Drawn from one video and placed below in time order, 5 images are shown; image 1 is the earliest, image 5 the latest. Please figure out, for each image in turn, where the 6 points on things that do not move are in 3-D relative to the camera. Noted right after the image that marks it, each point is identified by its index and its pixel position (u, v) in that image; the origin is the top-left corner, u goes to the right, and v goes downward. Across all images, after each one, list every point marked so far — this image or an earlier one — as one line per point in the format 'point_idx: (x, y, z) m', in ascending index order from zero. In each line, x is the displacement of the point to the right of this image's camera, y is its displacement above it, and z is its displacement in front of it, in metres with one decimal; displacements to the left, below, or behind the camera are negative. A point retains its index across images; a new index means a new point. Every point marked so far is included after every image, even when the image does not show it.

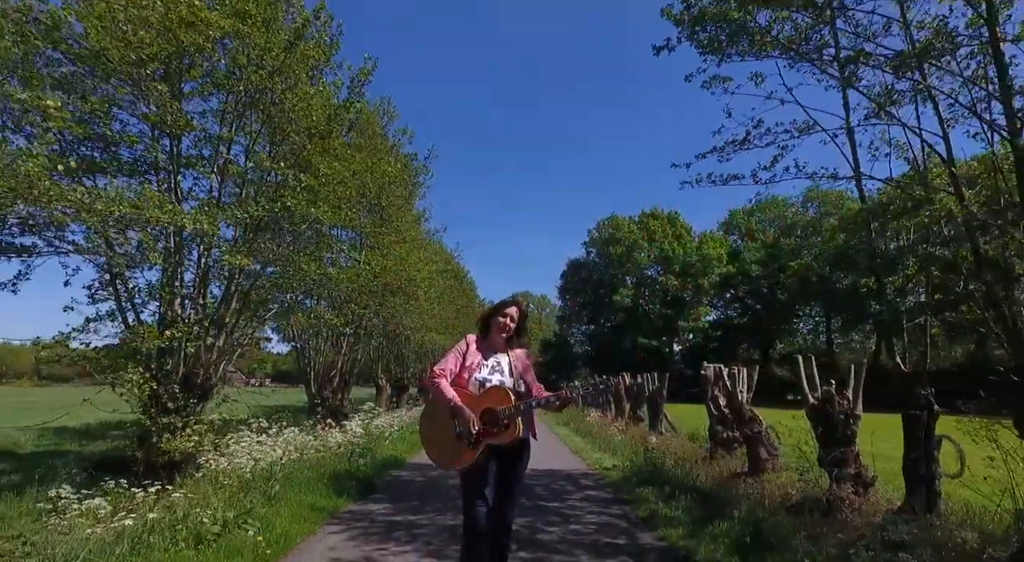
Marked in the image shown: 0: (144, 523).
0: (-2.8, -1.8, +4.5) m
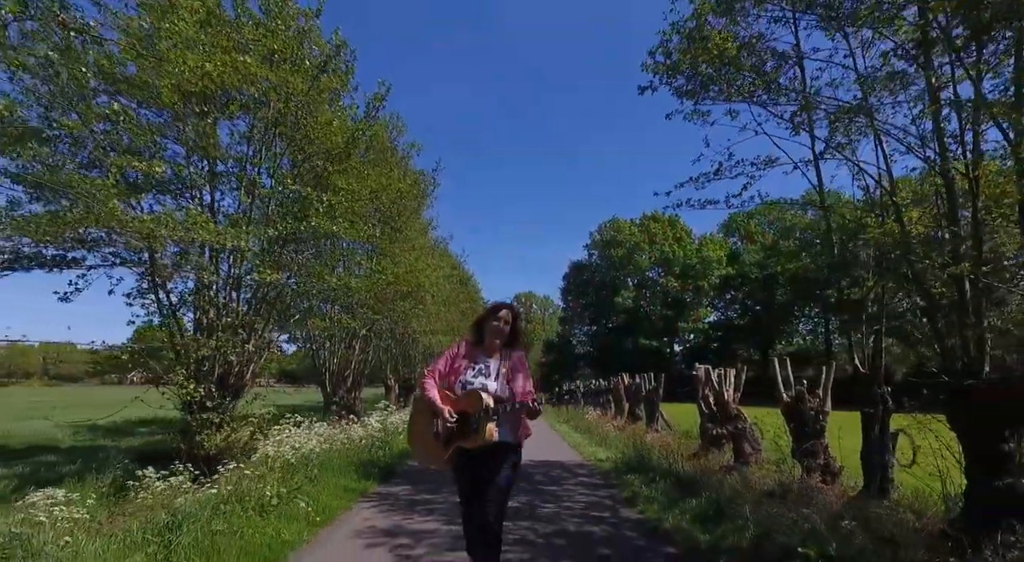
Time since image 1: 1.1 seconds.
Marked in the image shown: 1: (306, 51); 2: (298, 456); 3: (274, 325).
0: (-2.8, -2.0, +5.5) m
1: (-4.1, +4.5, +11.4) m
2: (-2.7, -2.2, +7.4) m
3: (-5.3, -1.0, +13.1) m
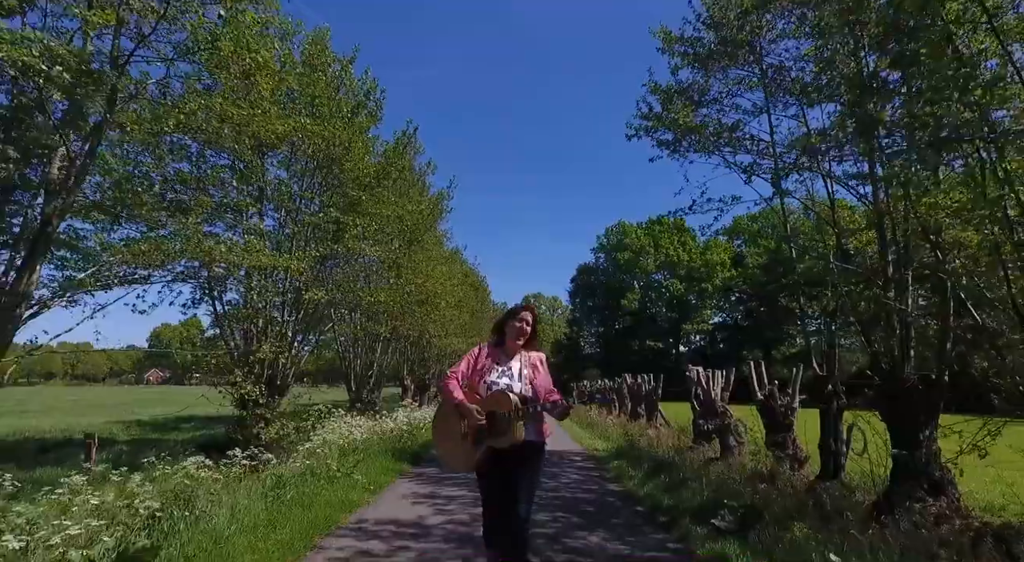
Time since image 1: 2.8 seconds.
0: (-2.7, -2.3, +7.1) m
1: (-3.9, +4.2, +13.1) m
2: (-2.6, -2.5, +9.0) m
3: (-5.1, -1.3, +14.7) m
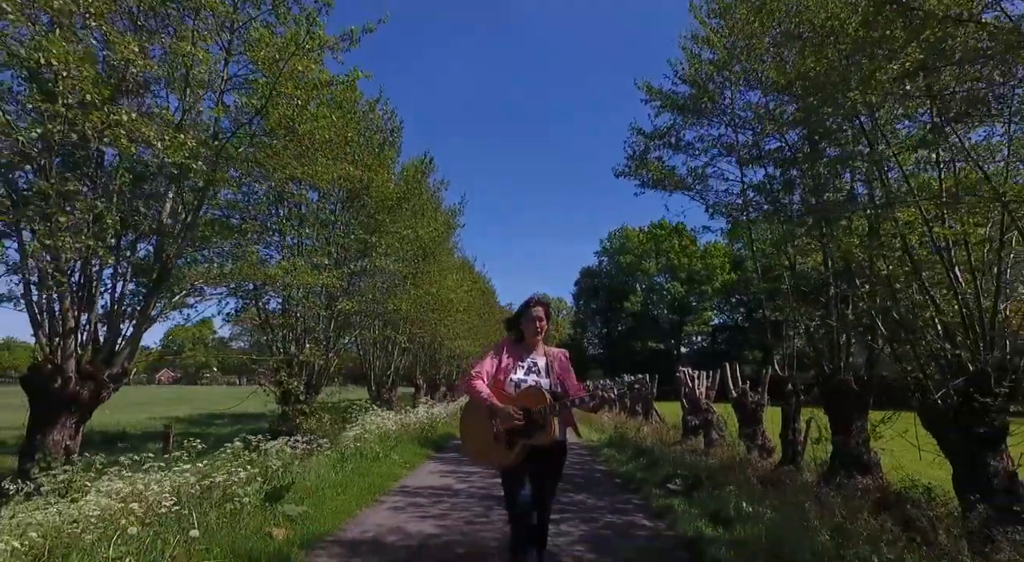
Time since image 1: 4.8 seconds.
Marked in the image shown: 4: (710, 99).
0: (-2.6, -2.6, +9.0) m
1: (-3.8, +3.9, +14.9) m
2: (-2.5, -2.8, +10.8) m
3: (-4.9, -1.6, +16.6) m
4: (+3.5, +3.2, +10.3) m
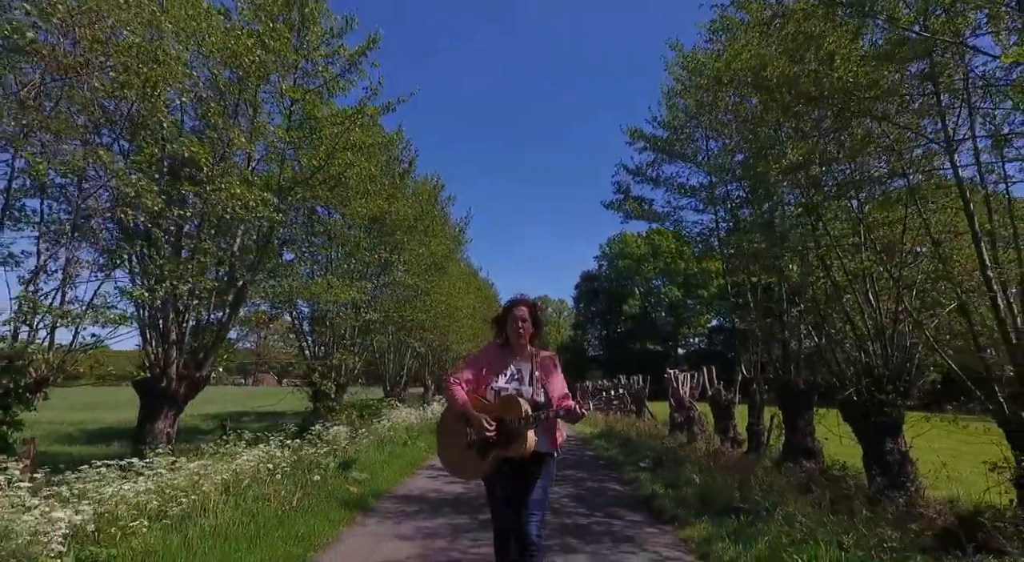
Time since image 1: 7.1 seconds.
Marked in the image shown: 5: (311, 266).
0: (-2.5, -2.9, +10.9) m
1: (-3.7, +3.5, +16.9) m
2: (-2.4, -3.2, +12.8) m
3: (-4.8, -1.9, +18.6) m
4: (+3.6, +2.9, +12.3) m
5: (-4.8, +0.4, +13.8) m
